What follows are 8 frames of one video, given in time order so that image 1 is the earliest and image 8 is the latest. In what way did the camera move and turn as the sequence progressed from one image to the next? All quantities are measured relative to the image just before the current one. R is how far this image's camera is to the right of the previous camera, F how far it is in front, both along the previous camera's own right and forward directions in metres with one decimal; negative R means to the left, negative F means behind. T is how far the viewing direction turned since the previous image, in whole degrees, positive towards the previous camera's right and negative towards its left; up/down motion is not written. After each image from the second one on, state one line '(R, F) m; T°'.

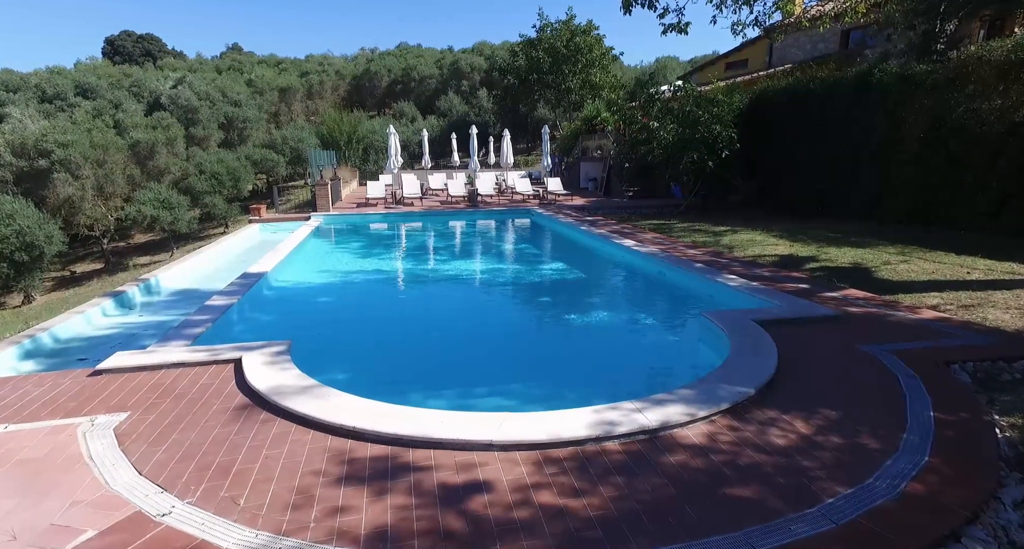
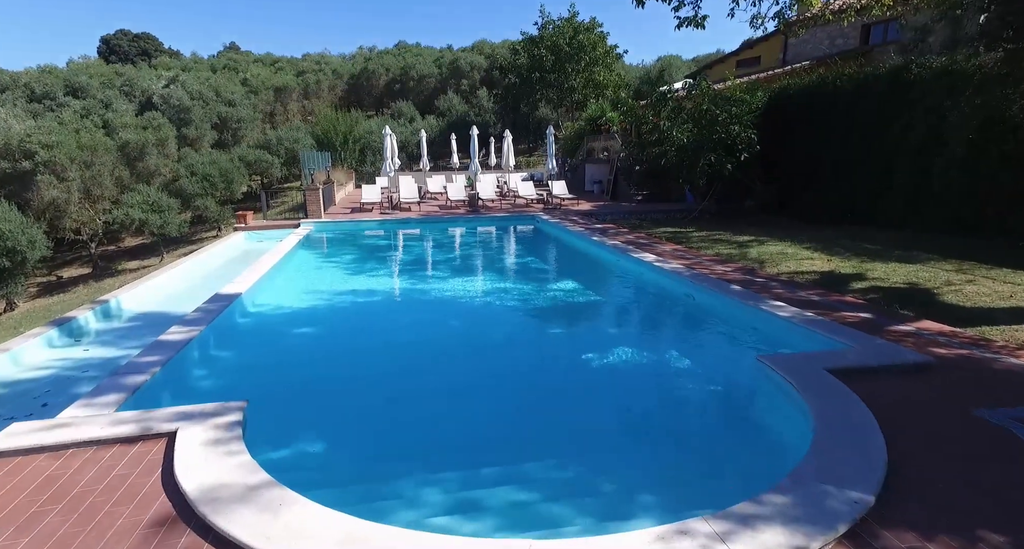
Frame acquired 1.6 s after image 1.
(-0.1, +1.0) m; 0°
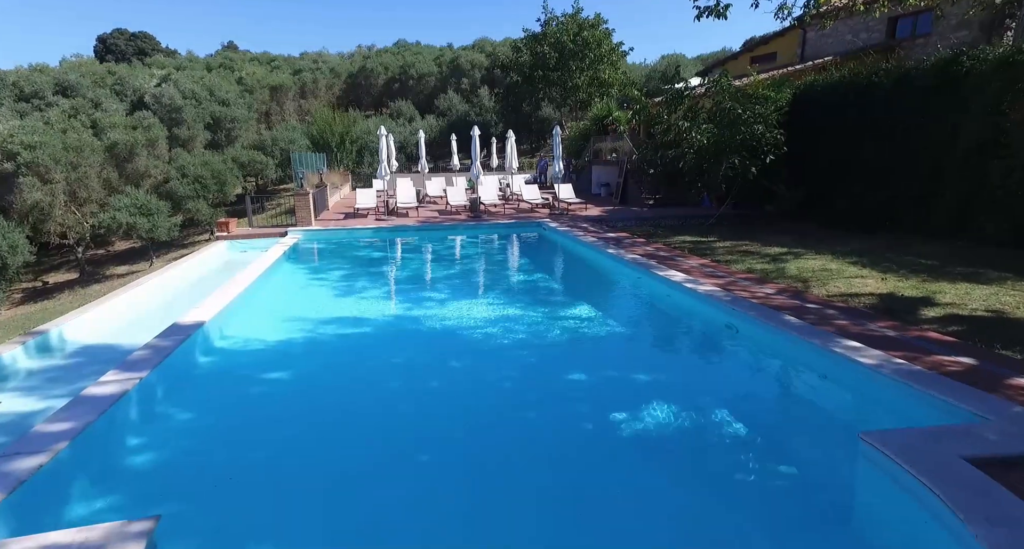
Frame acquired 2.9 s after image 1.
(-0.1, +1.1) m; 0°
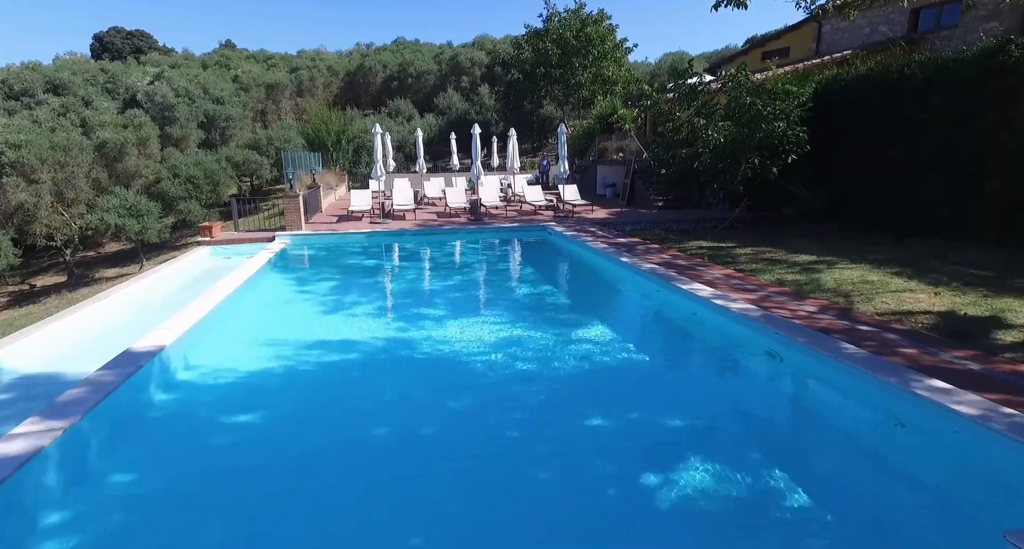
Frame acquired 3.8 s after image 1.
(-0.1, +0.9) m; 0°
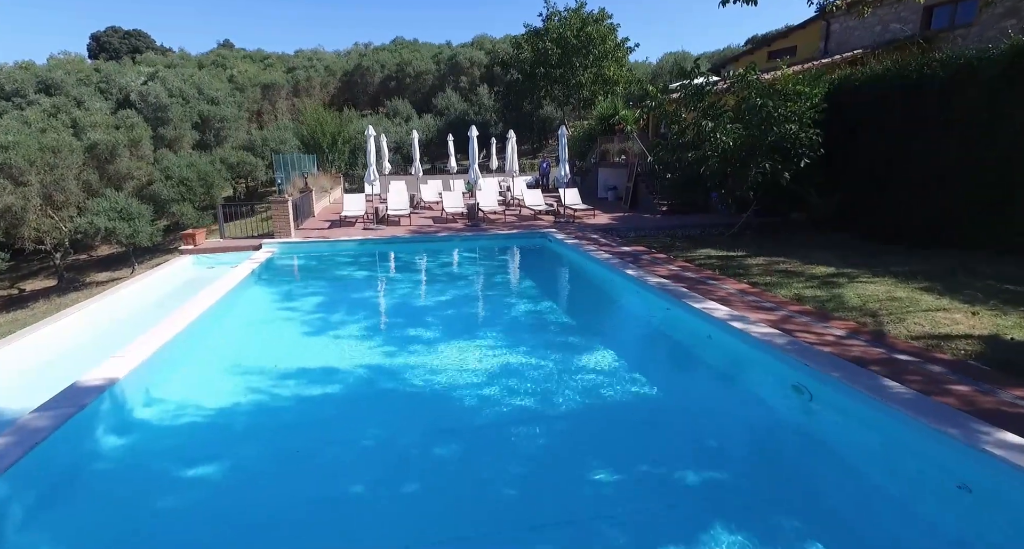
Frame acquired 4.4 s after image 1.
(0.0, +0.6) m; 0°
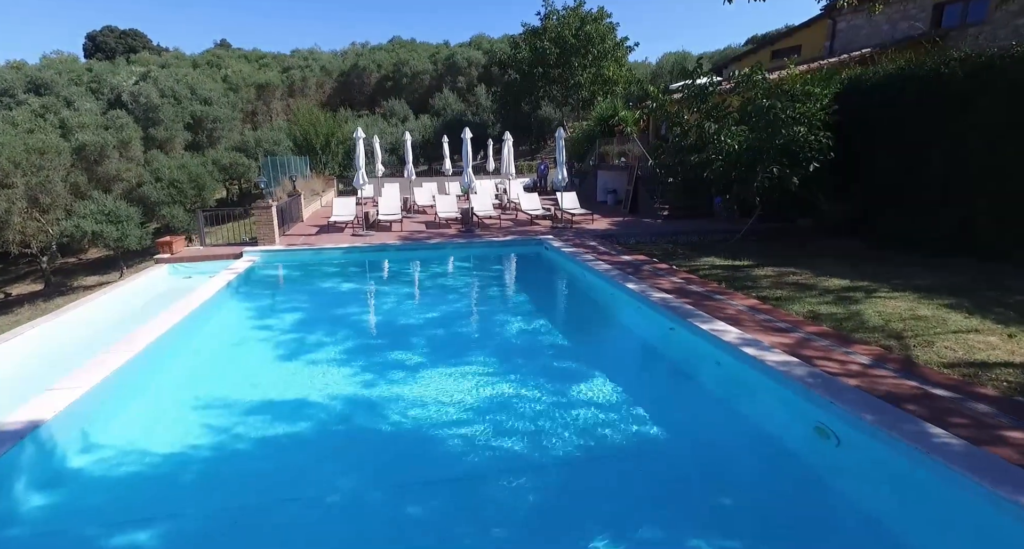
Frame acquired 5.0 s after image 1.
(+0.1, +0.6) m; 0°
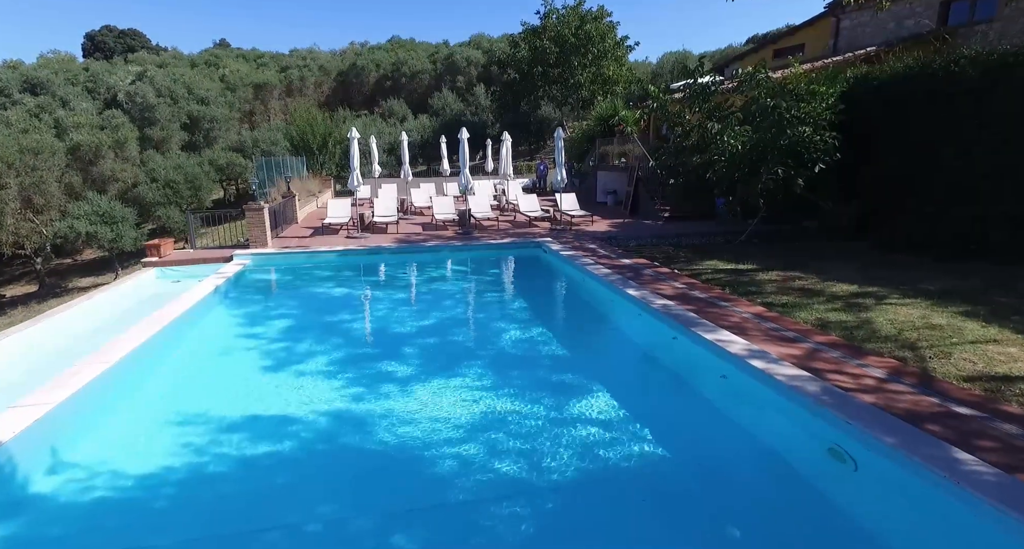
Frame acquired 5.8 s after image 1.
(+0.1, +0.3) m; 0°
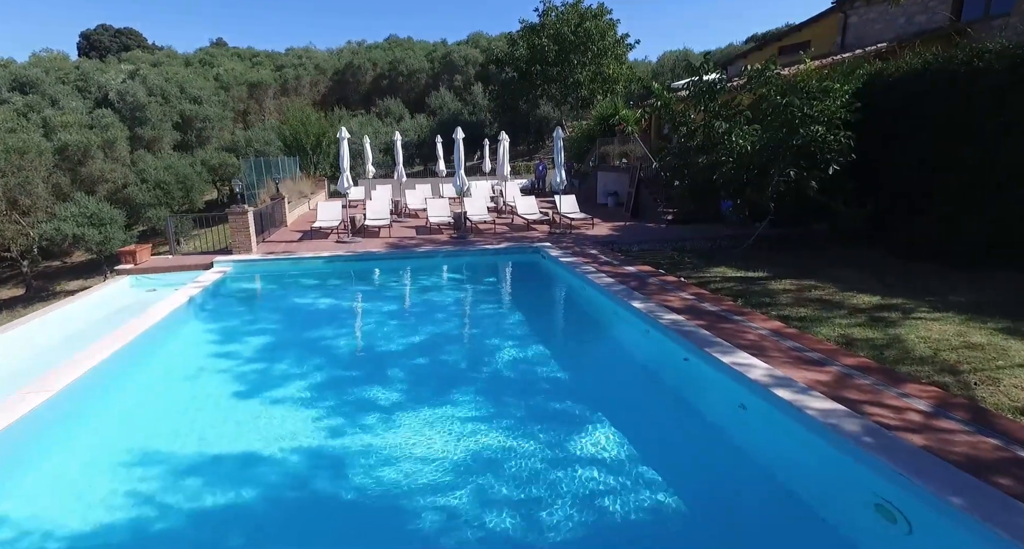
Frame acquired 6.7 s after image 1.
(0.0, +0.6) m; 0°
